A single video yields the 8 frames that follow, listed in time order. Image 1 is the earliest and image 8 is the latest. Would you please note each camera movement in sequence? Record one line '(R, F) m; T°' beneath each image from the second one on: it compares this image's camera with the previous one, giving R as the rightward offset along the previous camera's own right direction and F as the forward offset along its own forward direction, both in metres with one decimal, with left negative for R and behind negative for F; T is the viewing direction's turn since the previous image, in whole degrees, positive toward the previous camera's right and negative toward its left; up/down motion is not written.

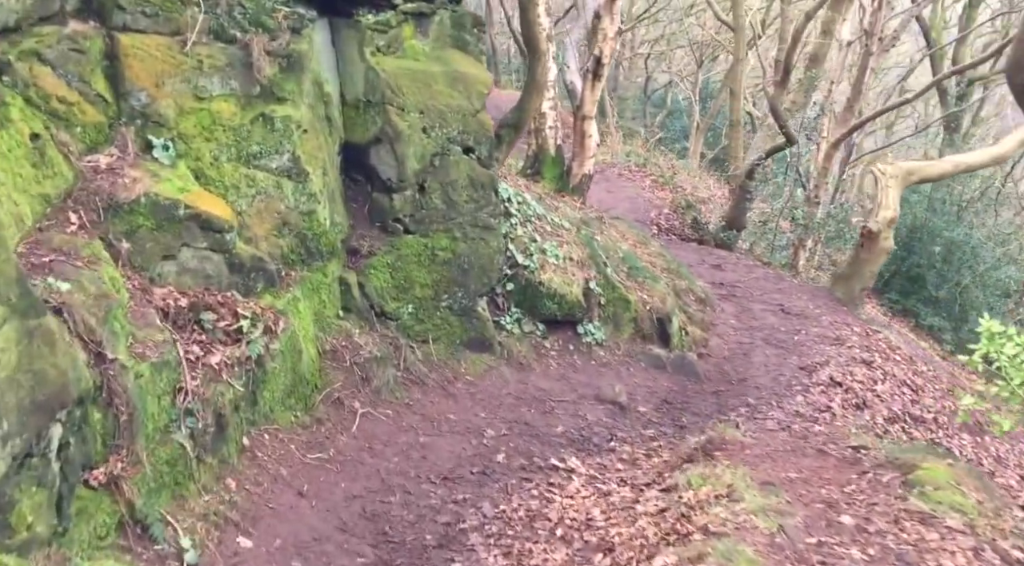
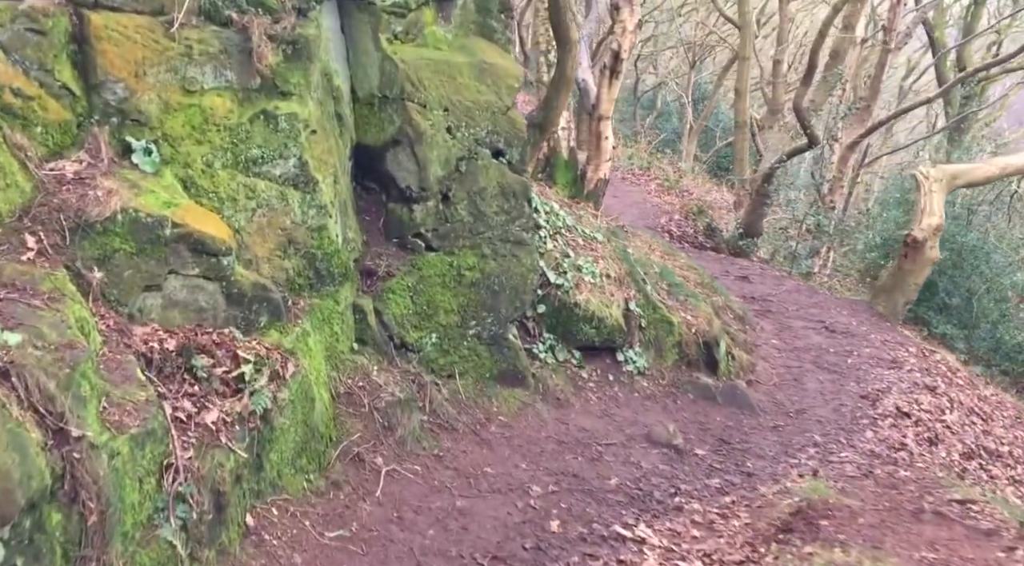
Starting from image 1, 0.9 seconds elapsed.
(-0.4, +1.0) m; +1°
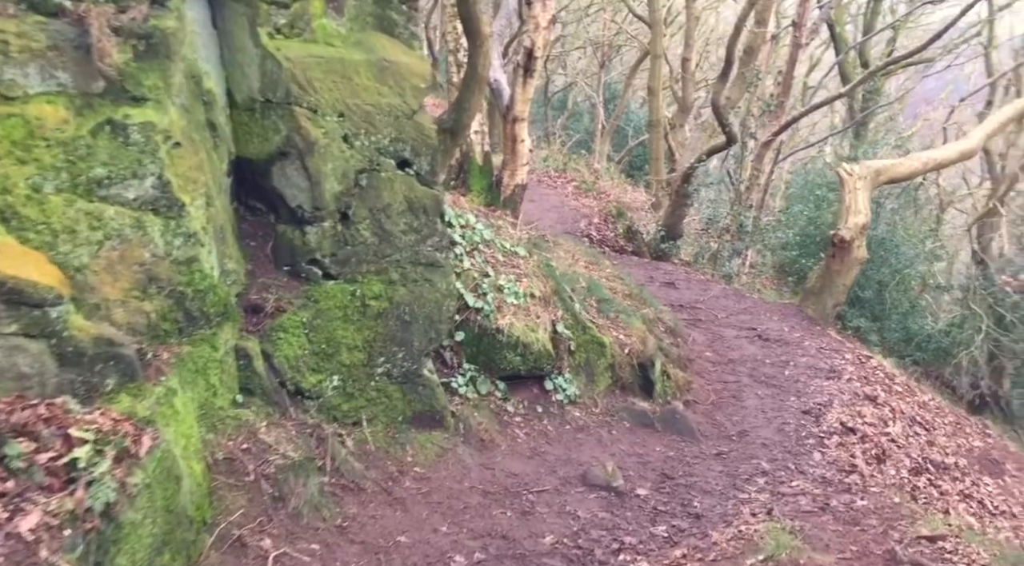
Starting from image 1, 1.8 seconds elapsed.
(0.0, +0.8) m; +5°
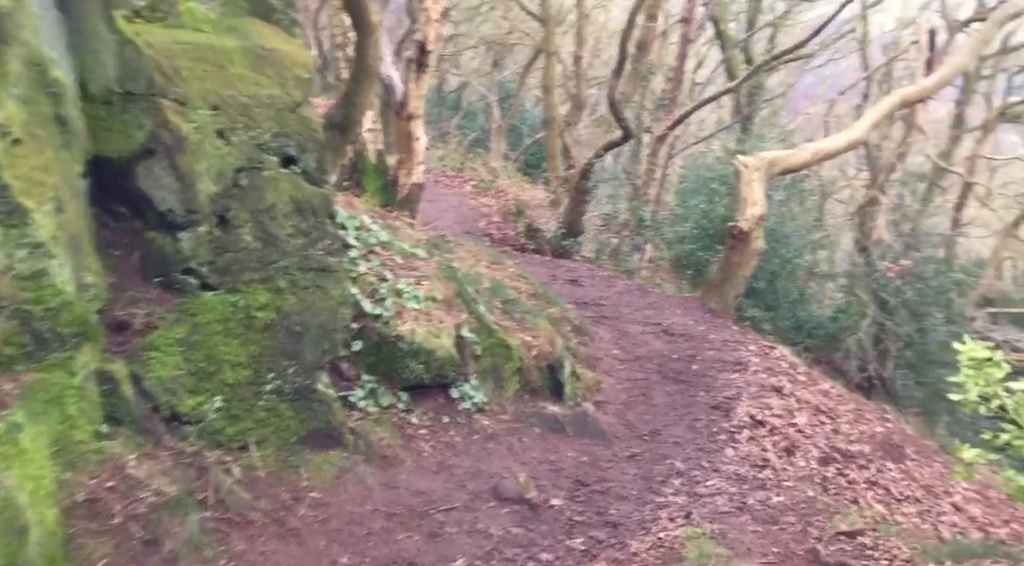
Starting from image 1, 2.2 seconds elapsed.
(0.0, +0.3) m; +7°
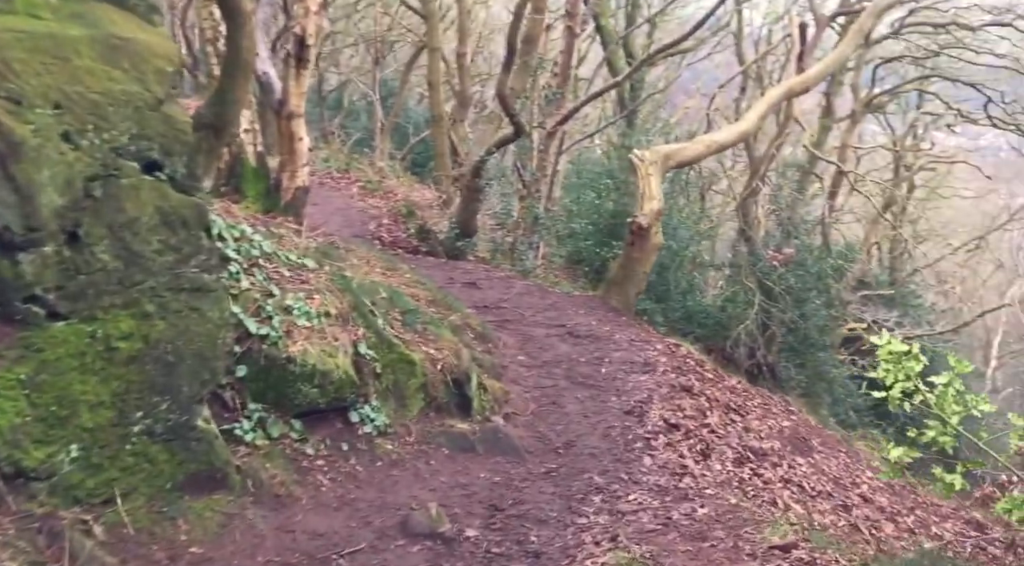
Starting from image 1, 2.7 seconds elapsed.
(-0.1, +0.5) m; +7°
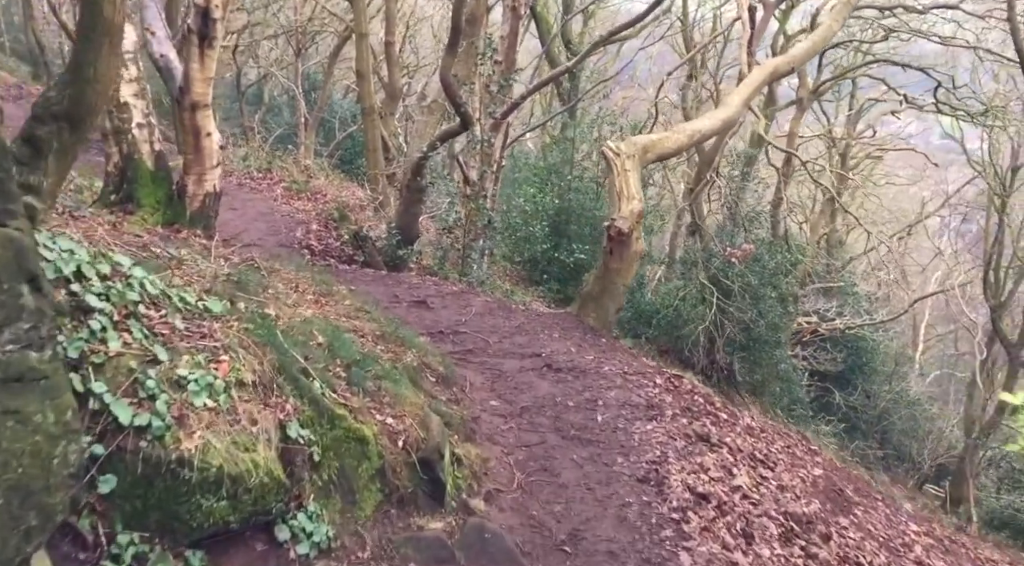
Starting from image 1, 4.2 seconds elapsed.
(-0.3, +1.7) m; +5°
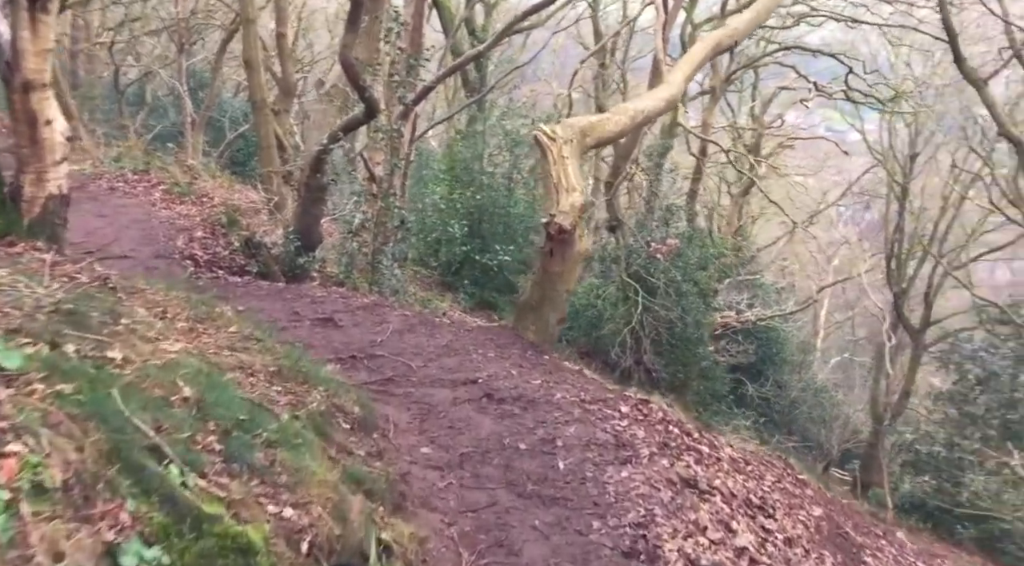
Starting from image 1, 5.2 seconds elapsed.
(-0.2, +1.4) m; +6°
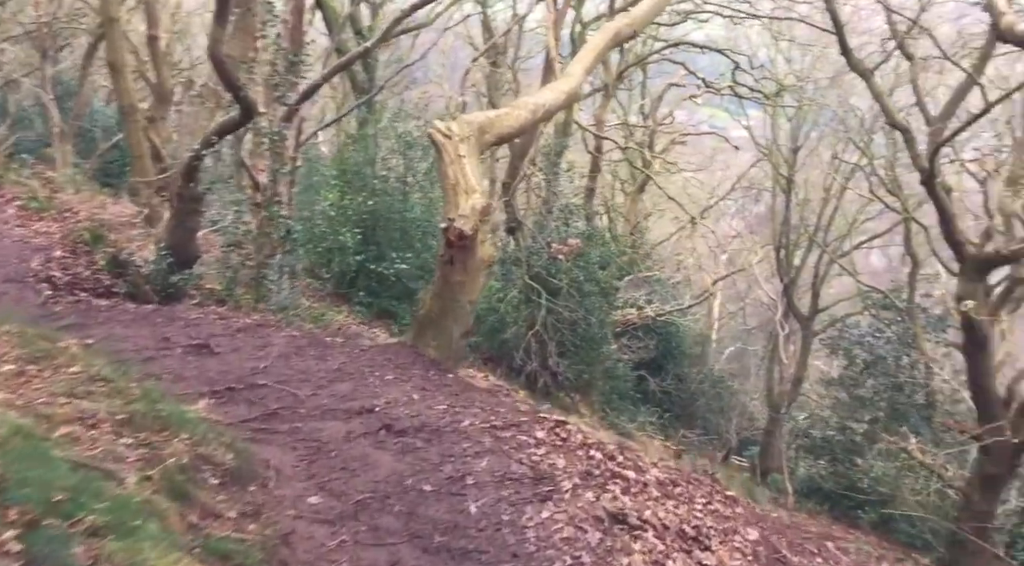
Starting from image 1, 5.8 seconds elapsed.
(0.0, +0.7) m; +7°
